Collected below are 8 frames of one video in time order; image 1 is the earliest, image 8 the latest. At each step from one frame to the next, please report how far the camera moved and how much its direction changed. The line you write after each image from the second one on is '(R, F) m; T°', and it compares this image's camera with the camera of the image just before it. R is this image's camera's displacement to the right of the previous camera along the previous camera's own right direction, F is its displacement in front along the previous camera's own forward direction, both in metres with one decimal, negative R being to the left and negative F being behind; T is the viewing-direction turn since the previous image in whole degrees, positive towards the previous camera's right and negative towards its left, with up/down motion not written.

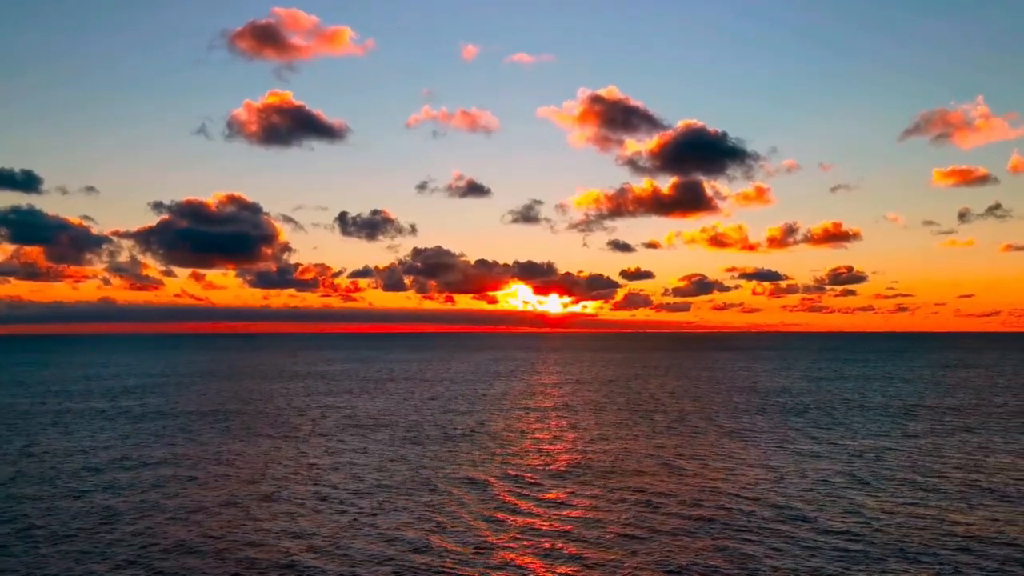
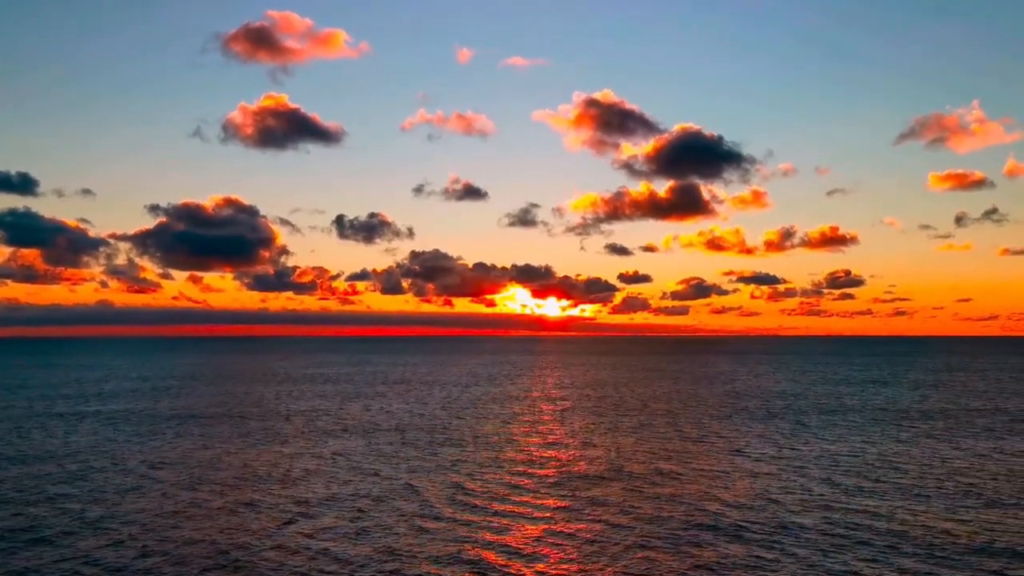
(0.0, +0.4) m; 0°
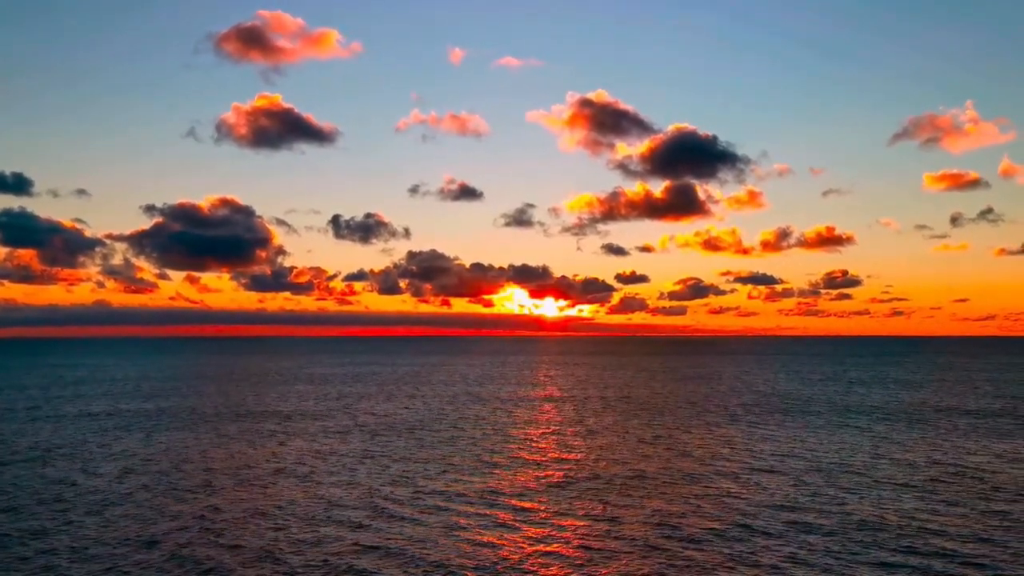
(-0.6, -1.1) m; 0°
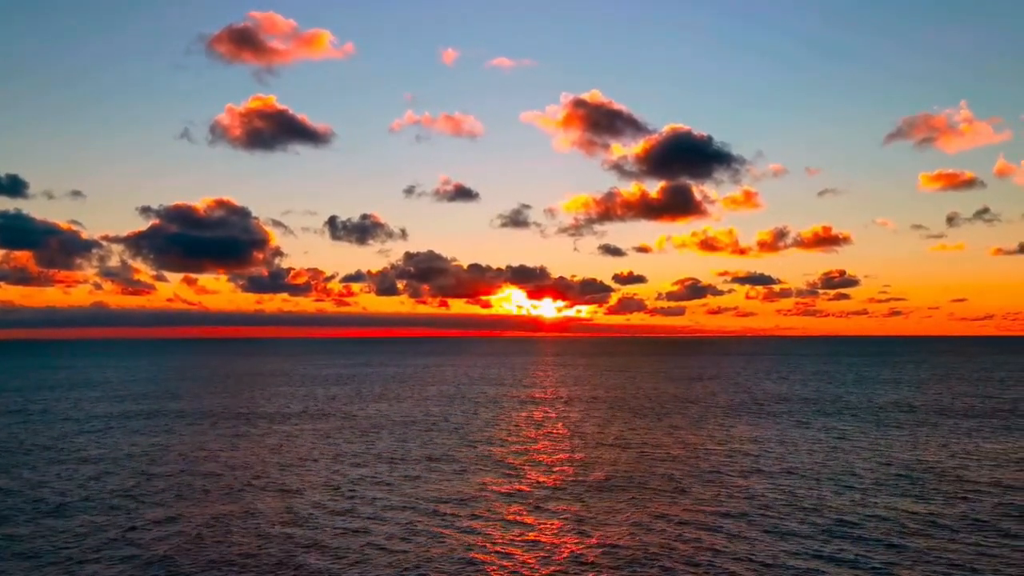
(-2.7, +0.7) m; 0°
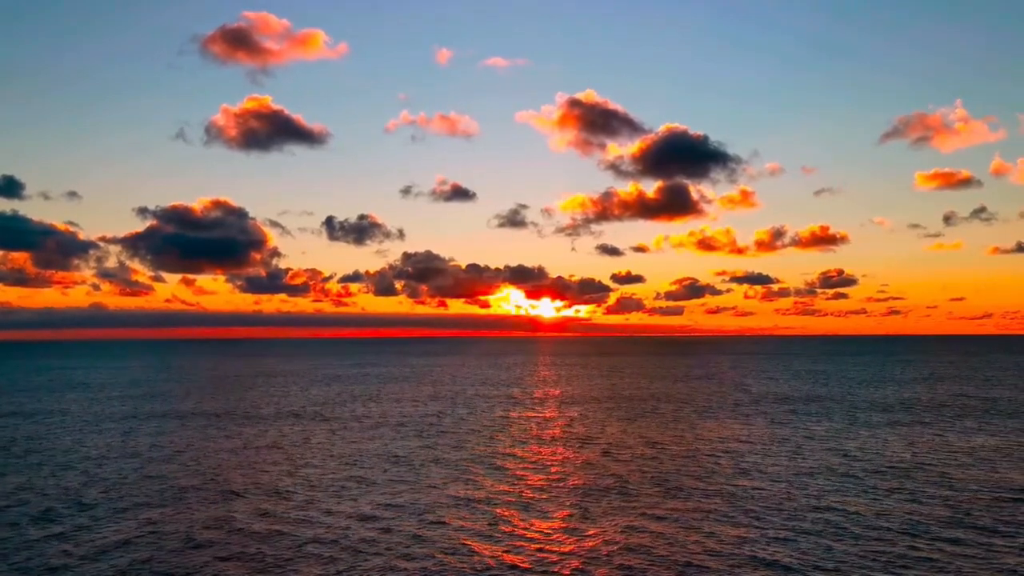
(+2.6, +0.6) m; 0°
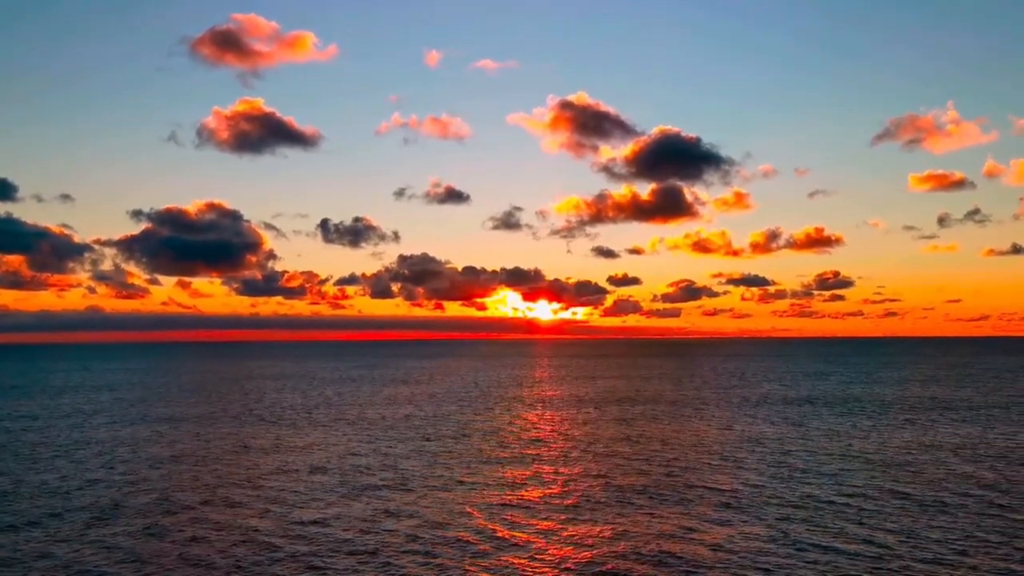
(-3.6, -1.3) m; 0°
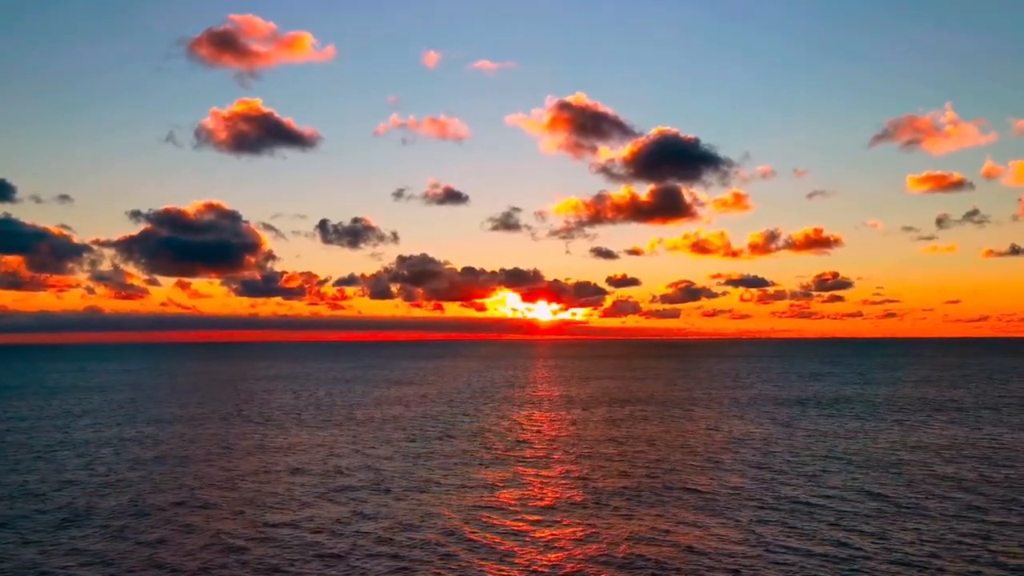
(-6.0, -2.2) m; 0°
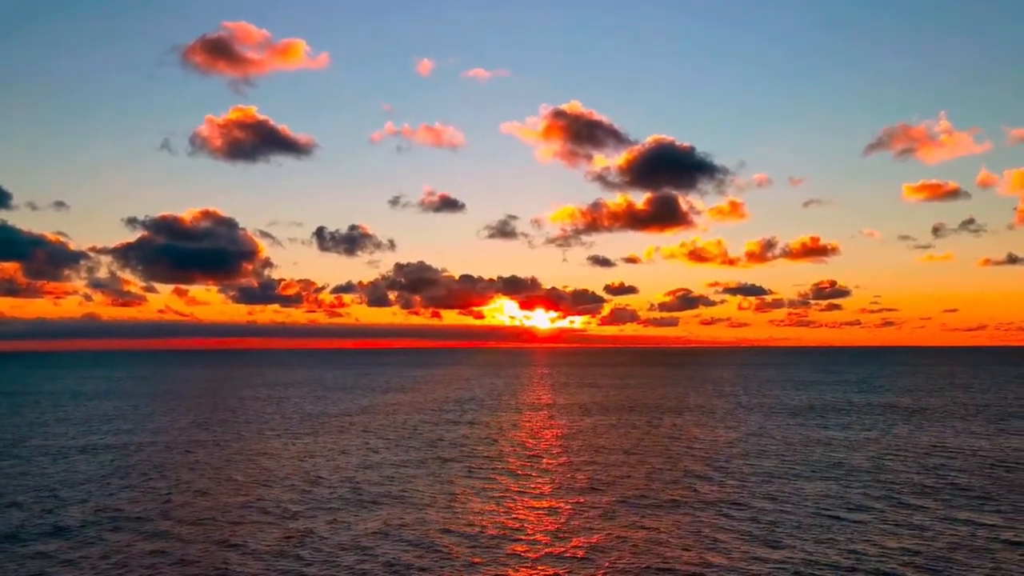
(+5.0, +1.0) m; 0°
